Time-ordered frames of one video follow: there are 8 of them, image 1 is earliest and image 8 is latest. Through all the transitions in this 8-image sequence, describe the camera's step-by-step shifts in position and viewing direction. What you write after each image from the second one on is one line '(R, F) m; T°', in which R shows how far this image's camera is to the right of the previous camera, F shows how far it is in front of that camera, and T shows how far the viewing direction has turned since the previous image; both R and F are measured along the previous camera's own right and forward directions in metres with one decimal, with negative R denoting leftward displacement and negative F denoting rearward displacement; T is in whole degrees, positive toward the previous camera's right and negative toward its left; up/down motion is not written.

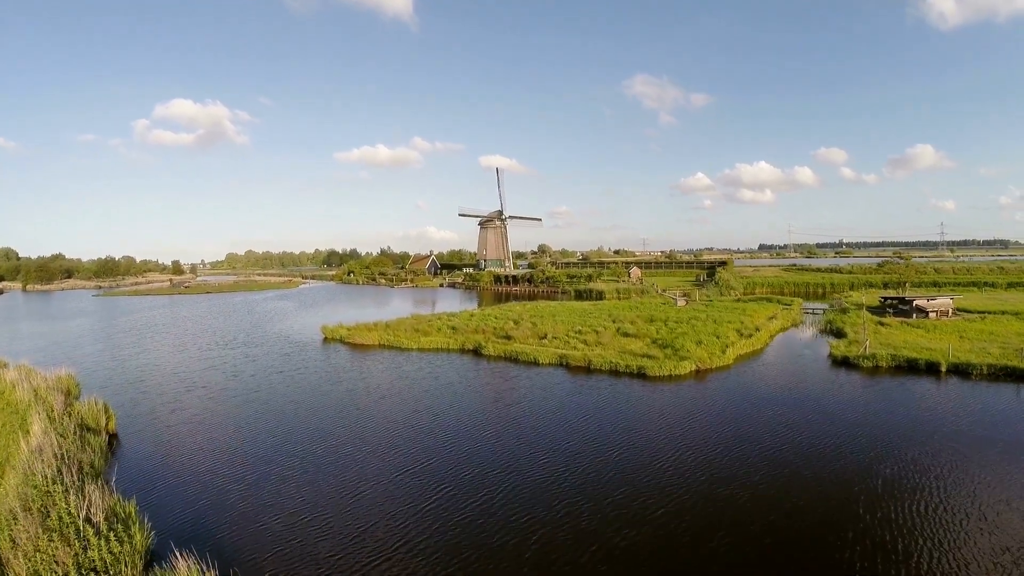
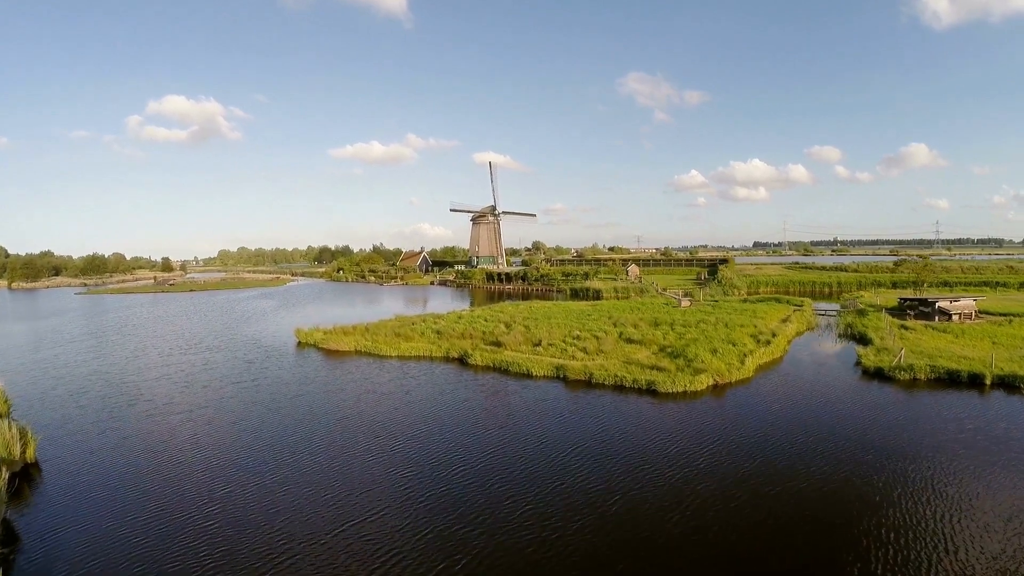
(+0.2, +2.1) m; +1°
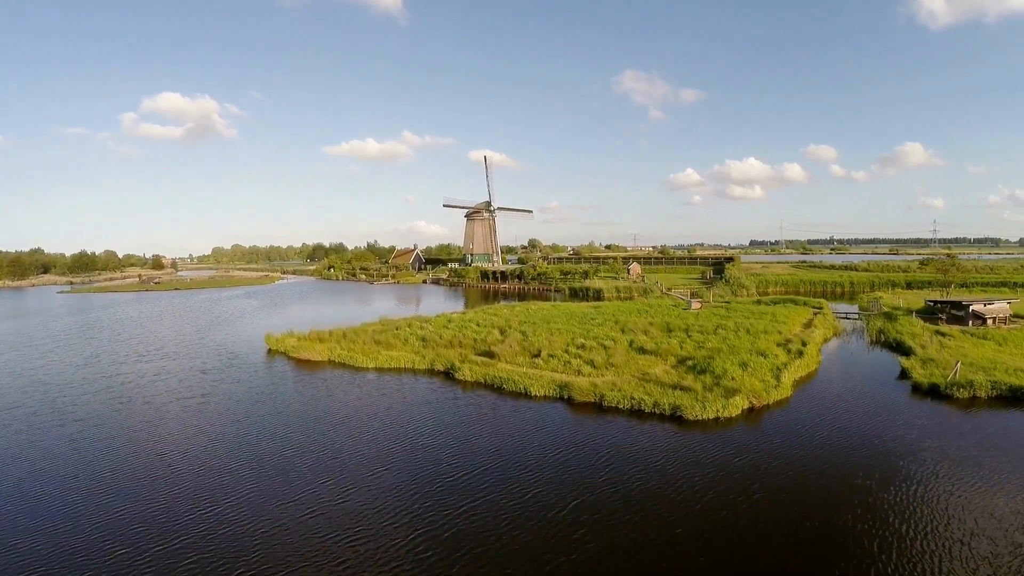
(0.0, +2.3) m; 0°
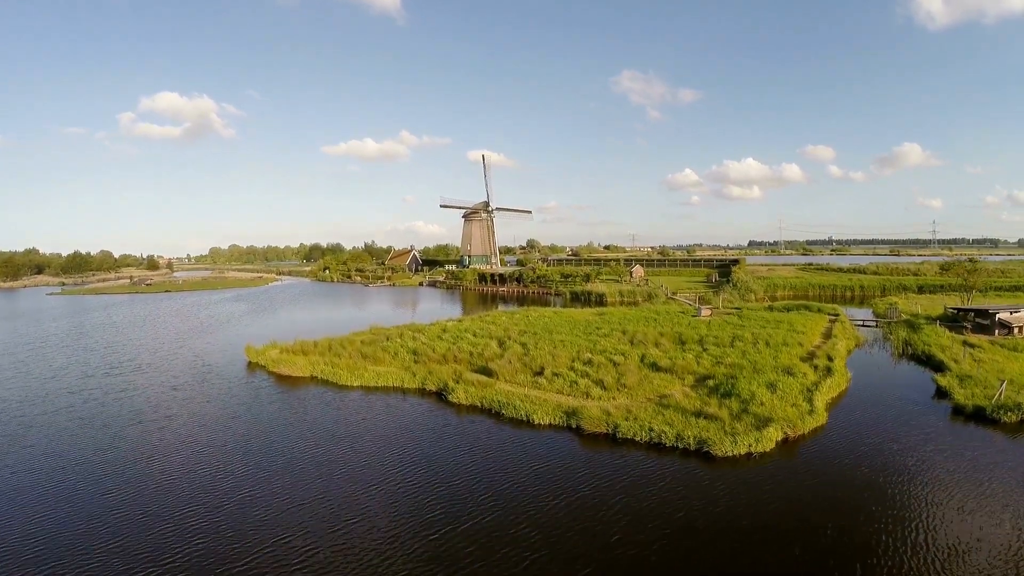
(-0.1, +1.4) m; 0°
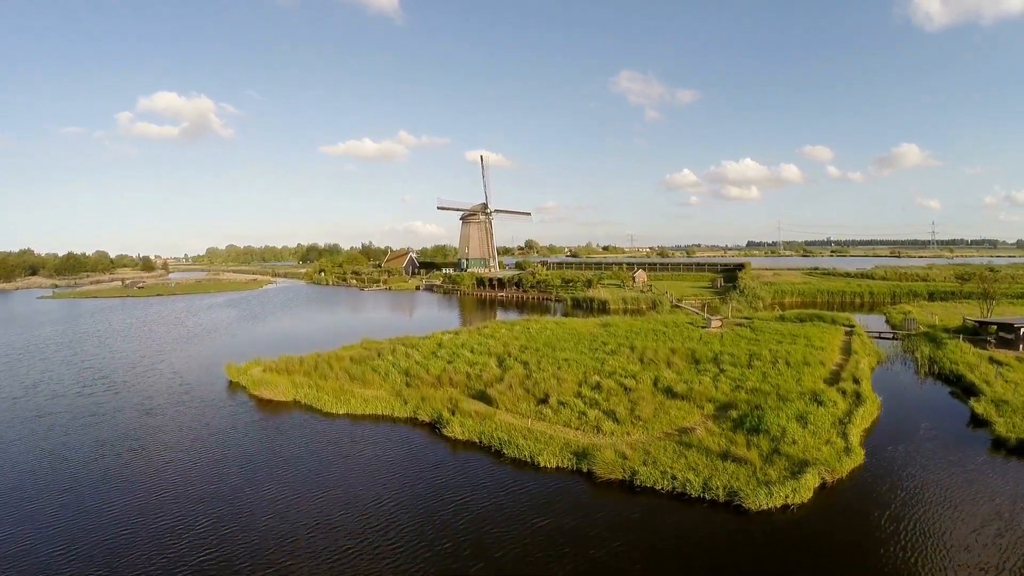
(-0.1, +1.2) m; 0°
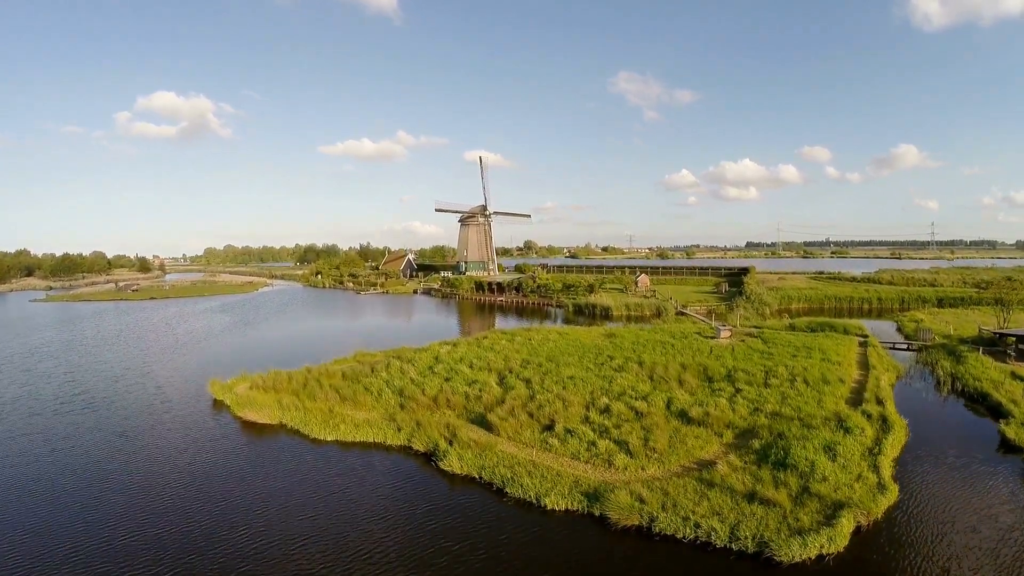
(-0.1, +0.9) m; 0°
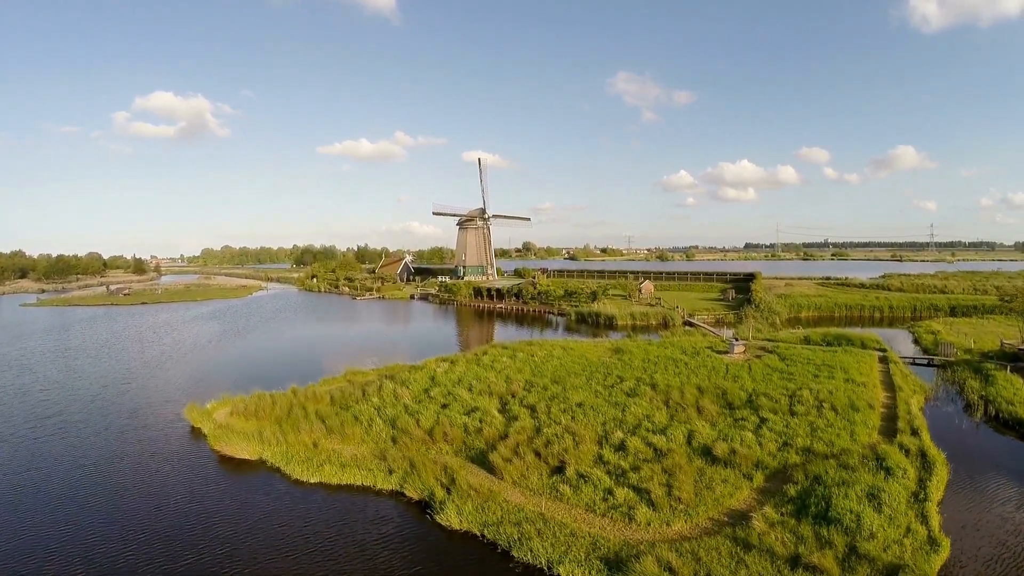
(-0.1, +1.2) m; 0°
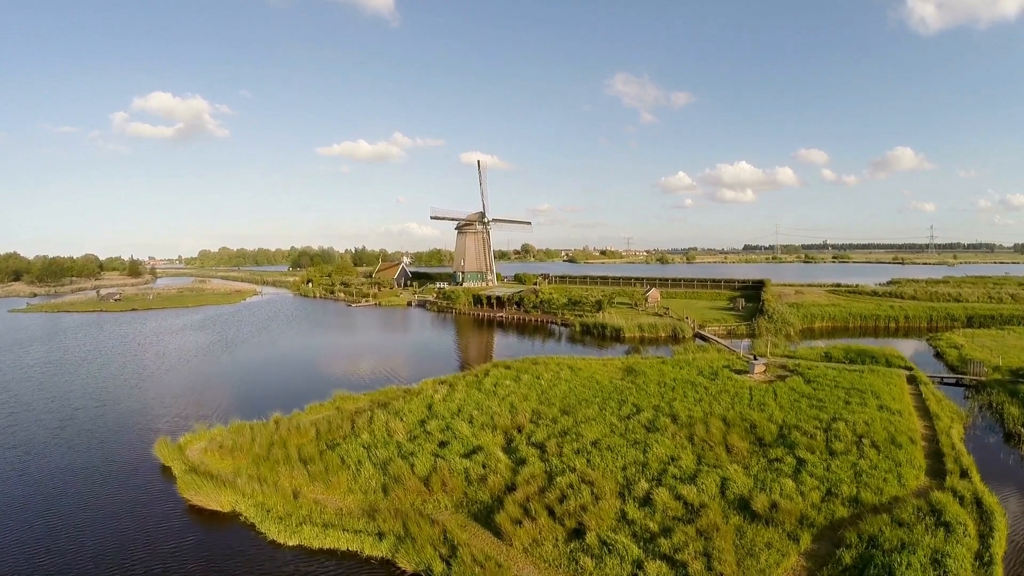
(-0.2, +1.4) m; 0°
